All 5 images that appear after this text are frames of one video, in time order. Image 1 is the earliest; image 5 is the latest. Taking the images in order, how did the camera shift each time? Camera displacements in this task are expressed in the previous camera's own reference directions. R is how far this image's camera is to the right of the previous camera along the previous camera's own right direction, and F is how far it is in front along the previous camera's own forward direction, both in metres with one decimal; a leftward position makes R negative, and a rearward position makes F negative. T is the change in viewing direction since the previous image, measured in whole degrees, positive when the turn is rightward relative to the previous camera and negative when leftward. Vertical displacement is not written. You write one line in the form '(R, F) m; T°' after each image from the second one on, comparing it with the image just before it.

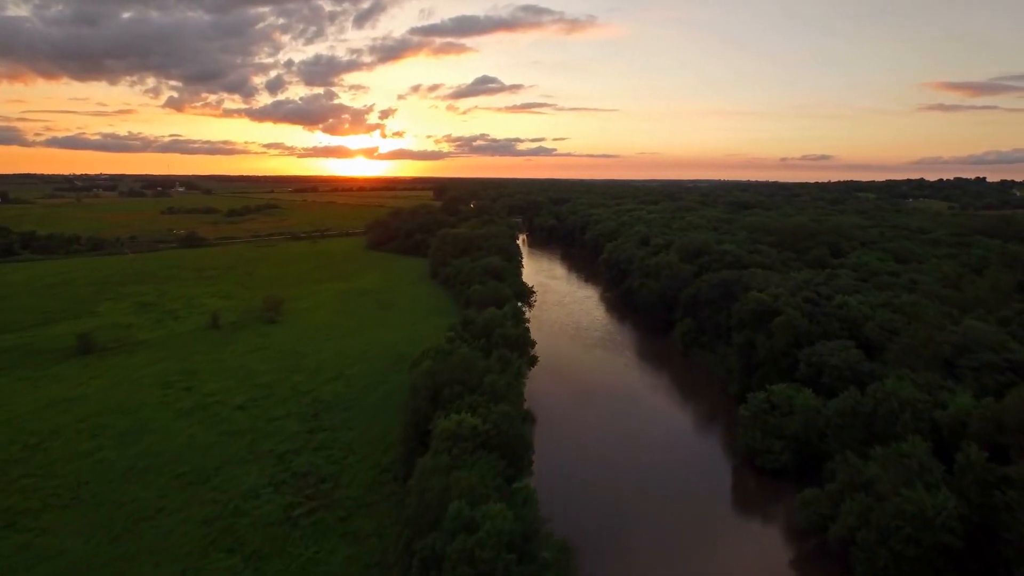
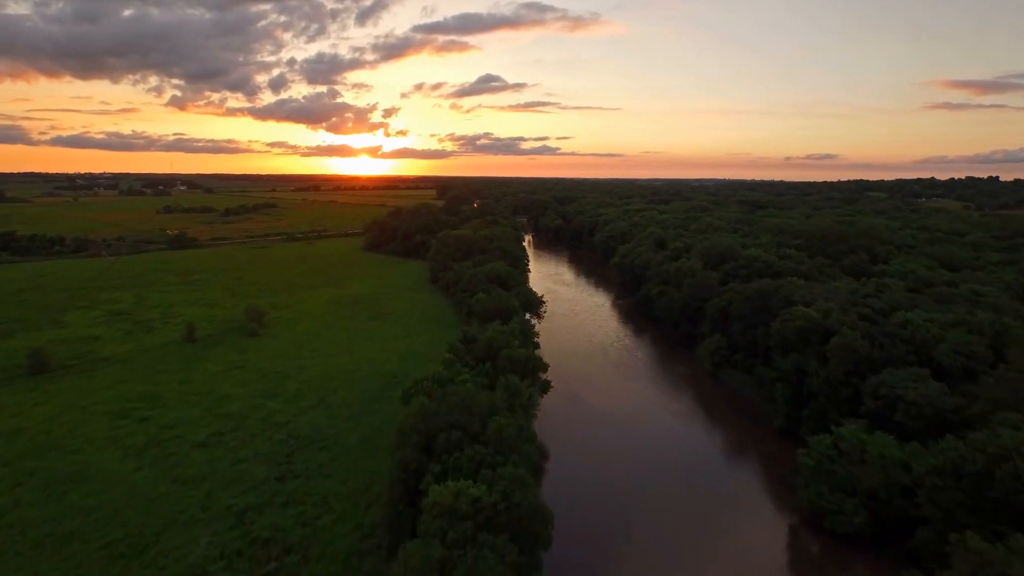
(-0.3, +4.5) m; 0°
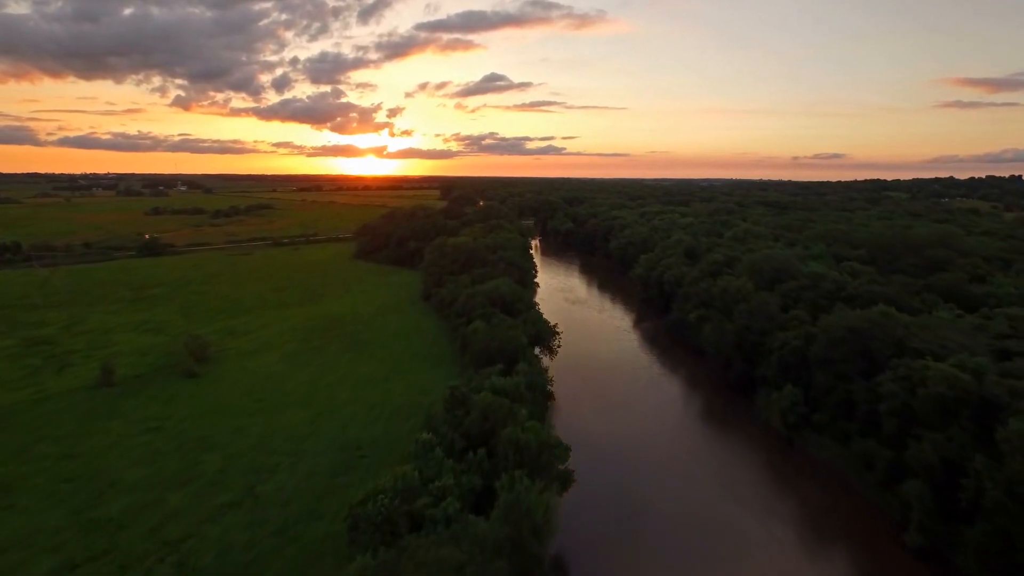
(0.0, +9.1) m; 0°
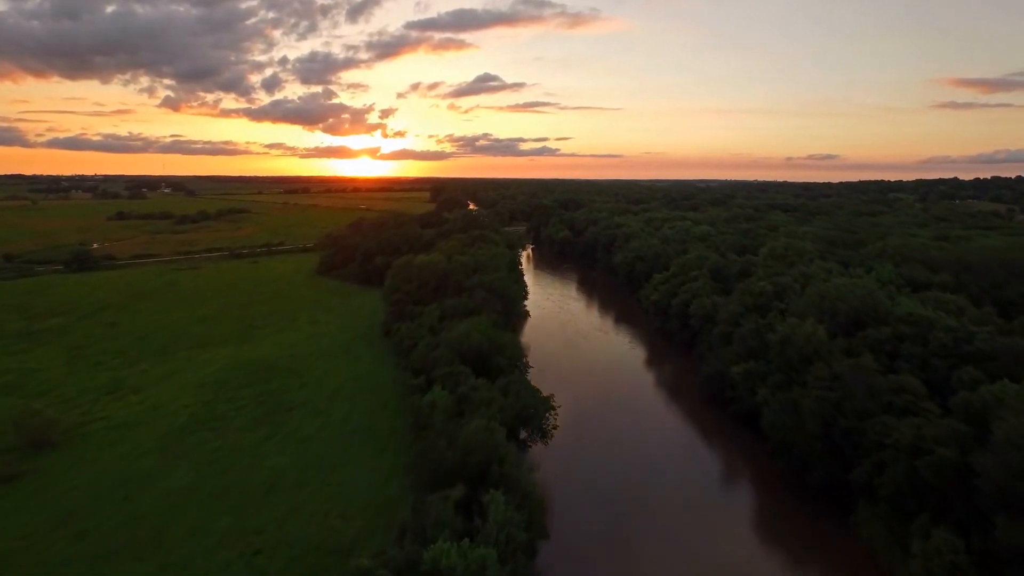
(+0.8, +11.2) m; +1°
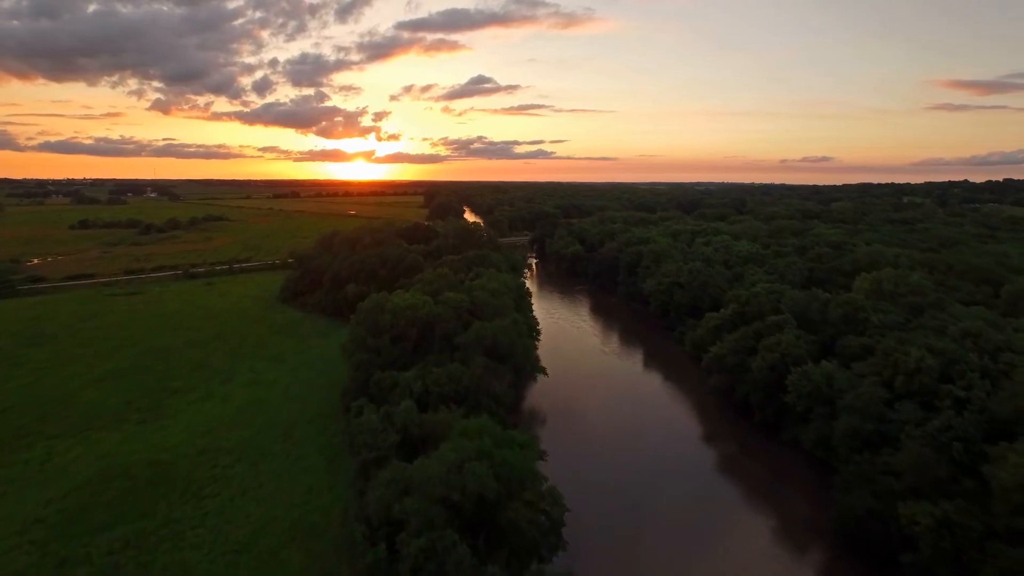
(-0.9, +12.4) m; 0°
